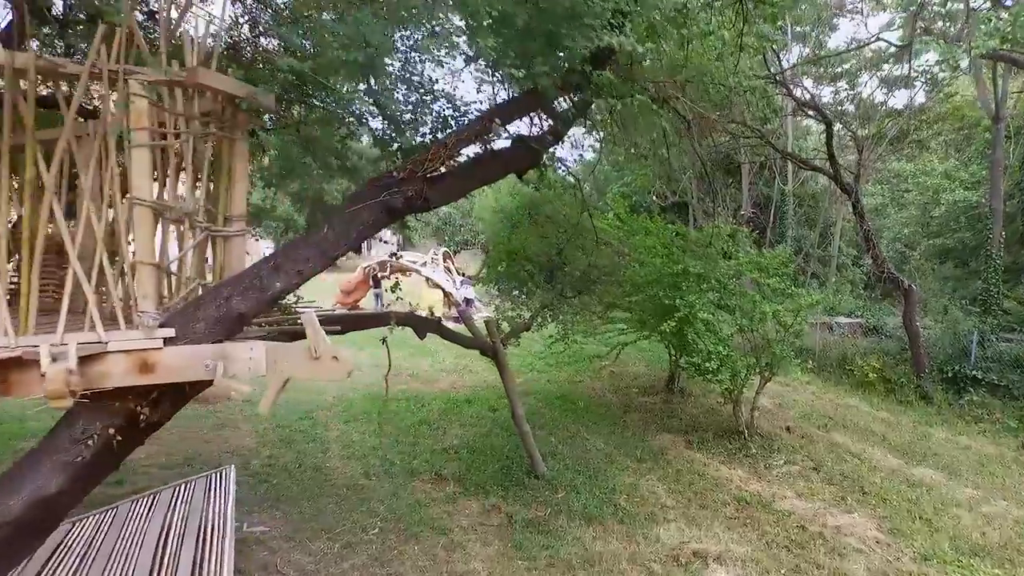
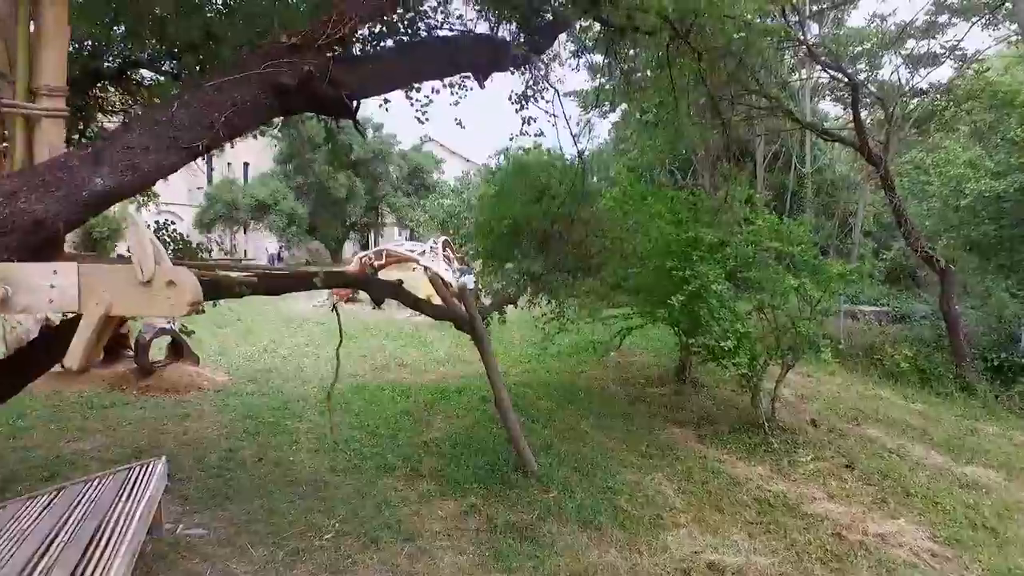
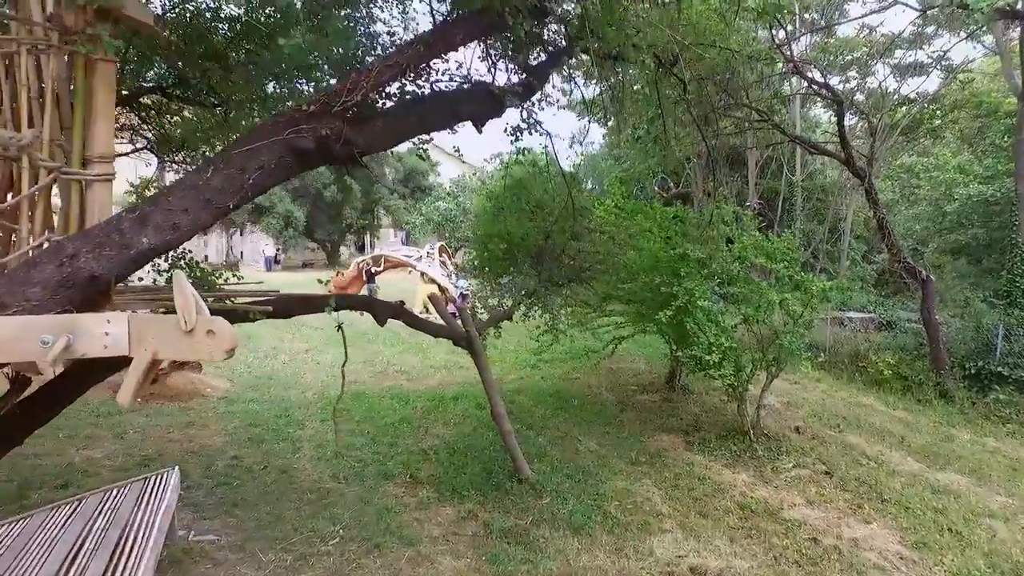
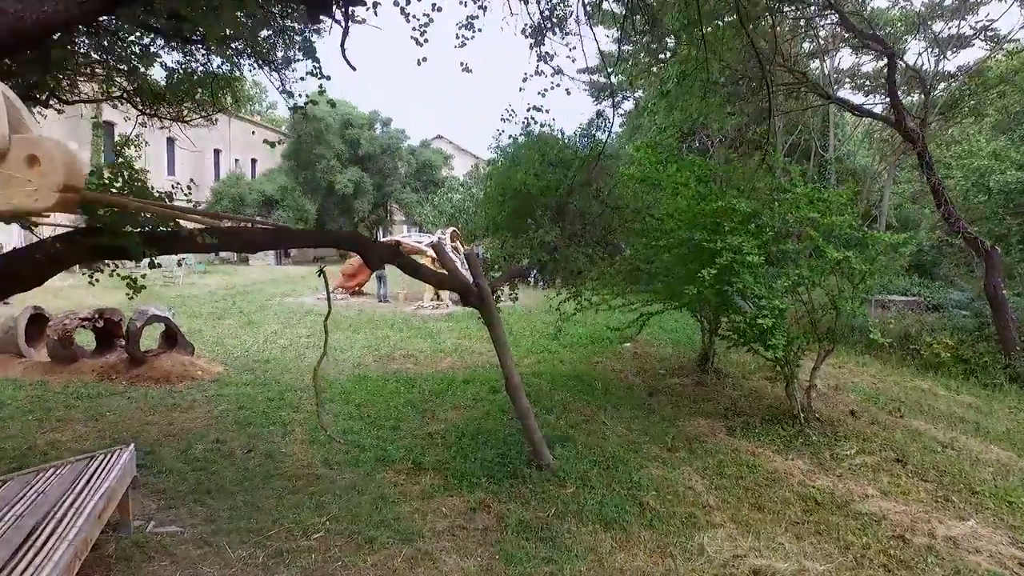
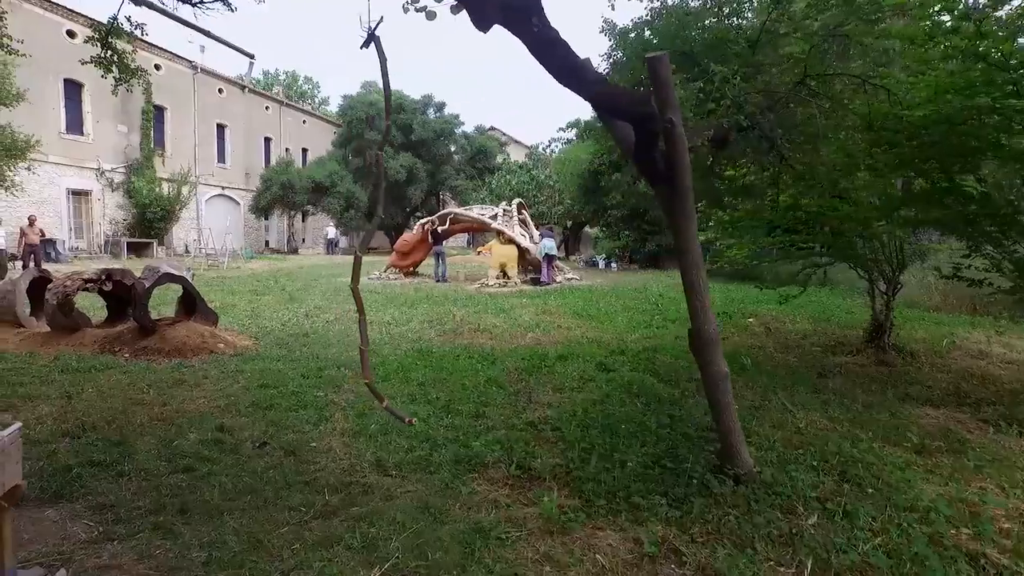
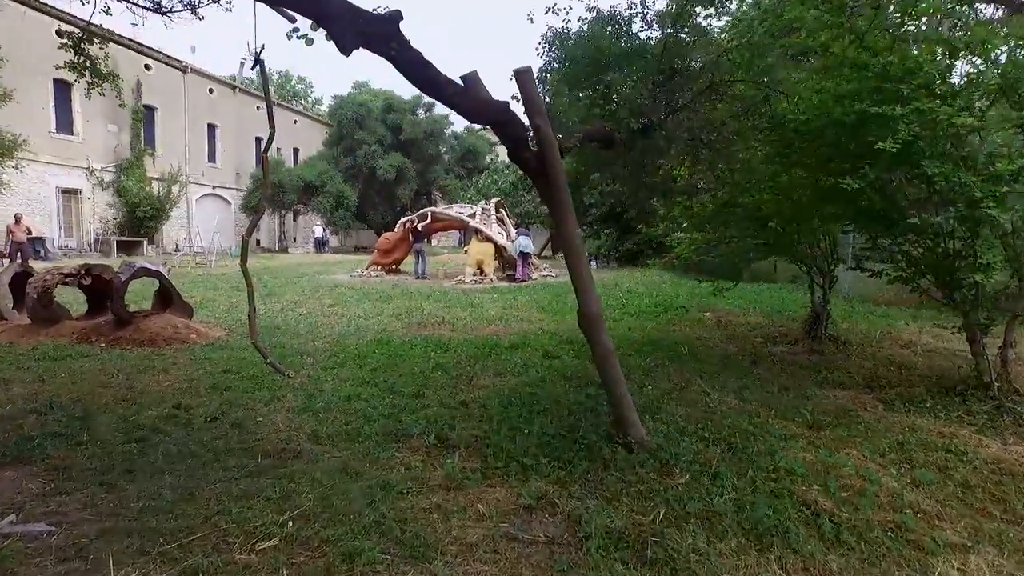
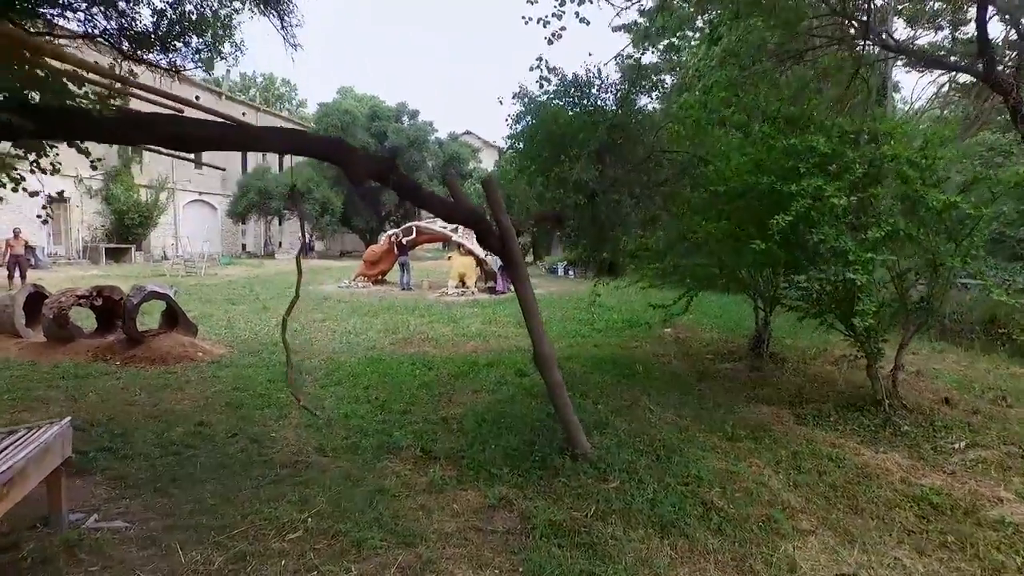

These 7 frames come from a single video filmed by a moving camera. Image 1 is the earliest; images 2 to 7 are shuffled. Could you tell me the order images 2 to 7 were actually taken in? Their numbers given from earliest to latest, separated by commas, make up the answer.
3, 2, 4, 7, 6, 5
